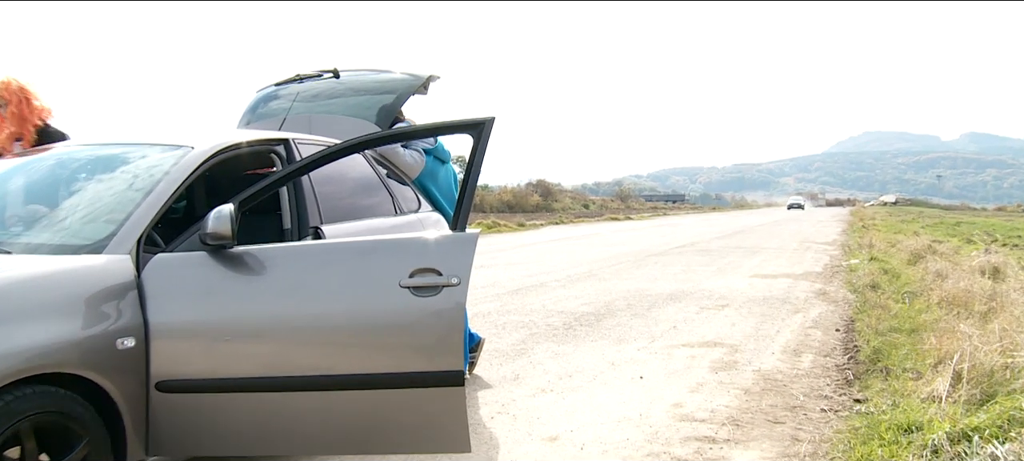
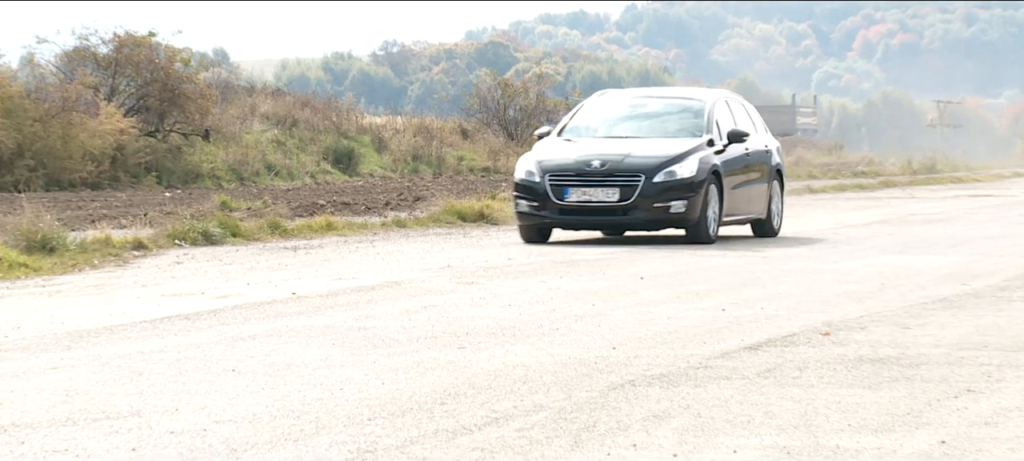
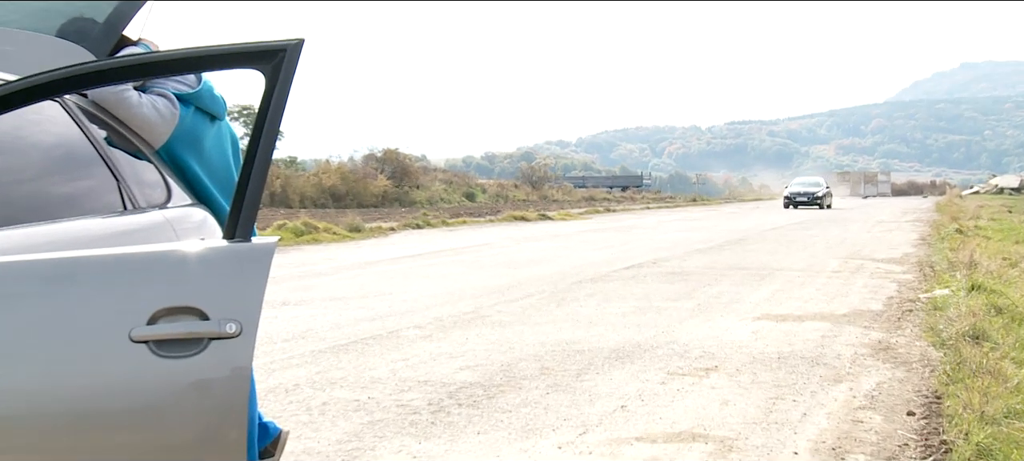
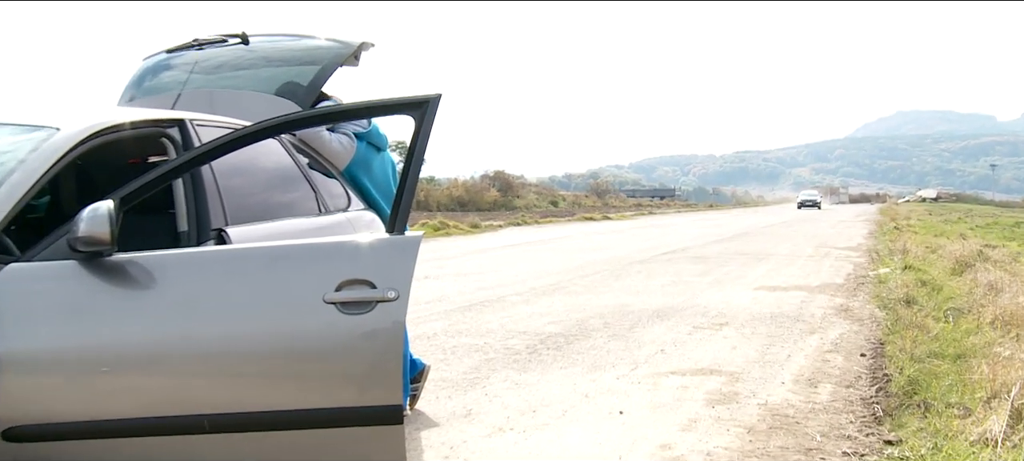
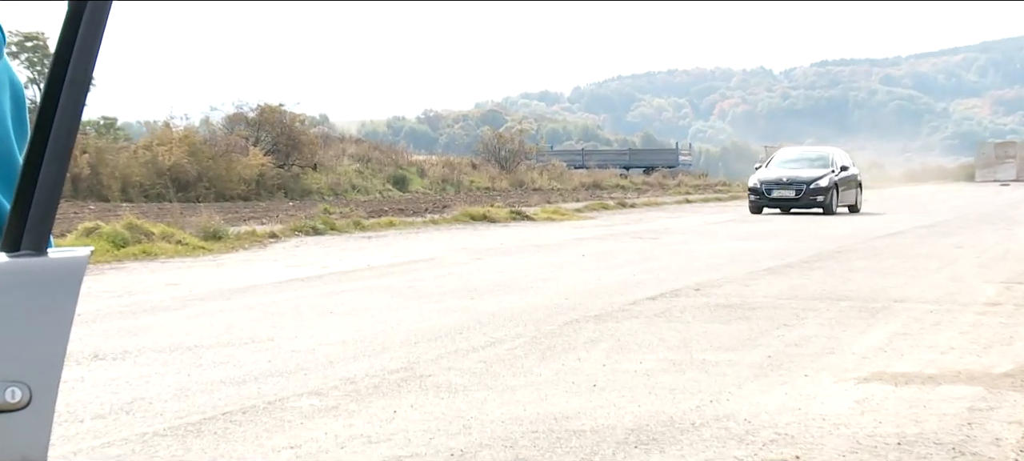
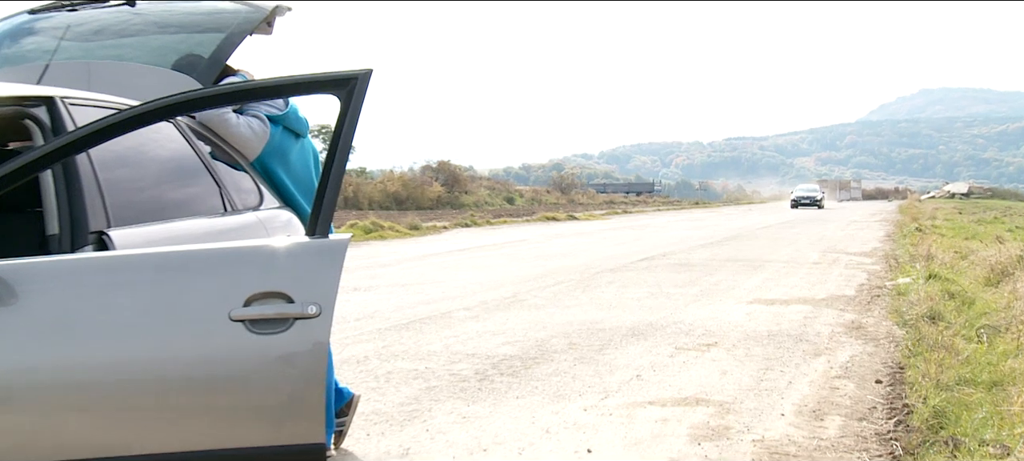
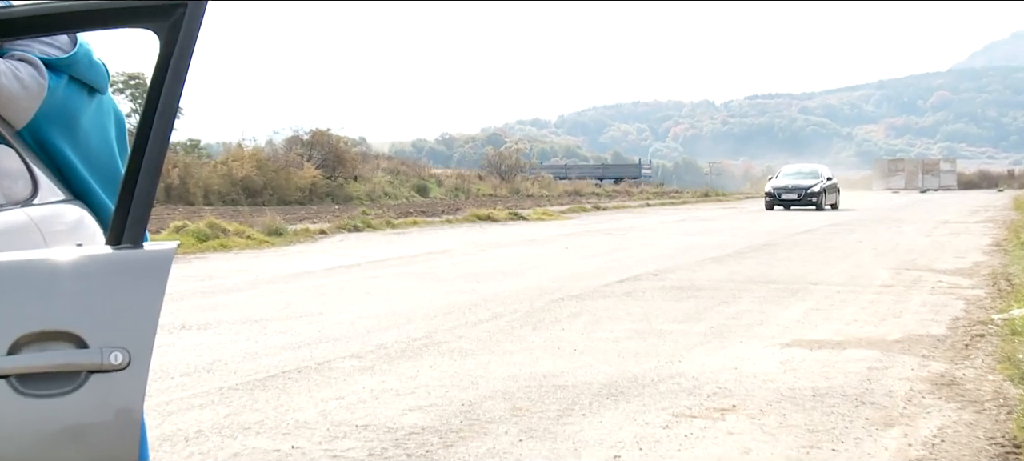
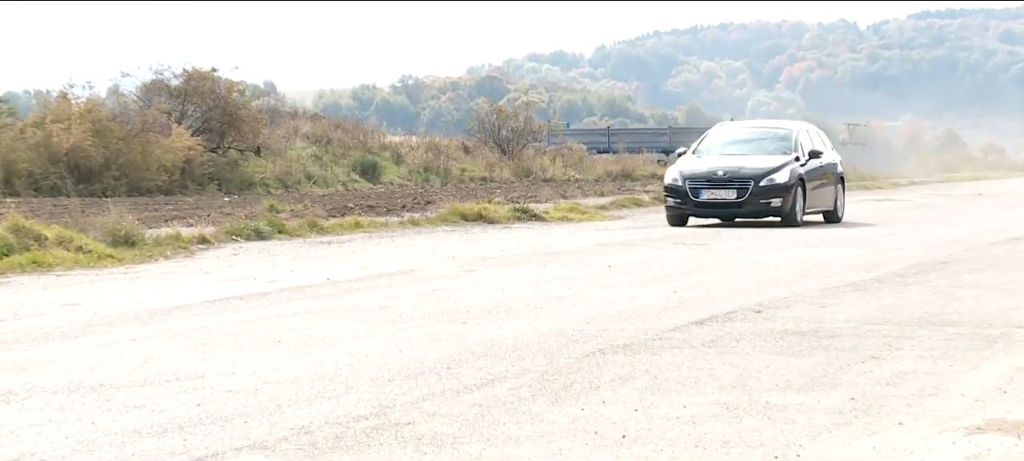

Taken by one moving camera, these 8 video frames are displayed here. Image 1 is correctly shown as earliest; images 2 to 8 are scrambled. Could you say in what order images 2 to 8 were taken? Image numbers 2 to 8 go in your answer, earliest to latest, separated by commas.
4, 6, 3, 7, 5, 8, 2
